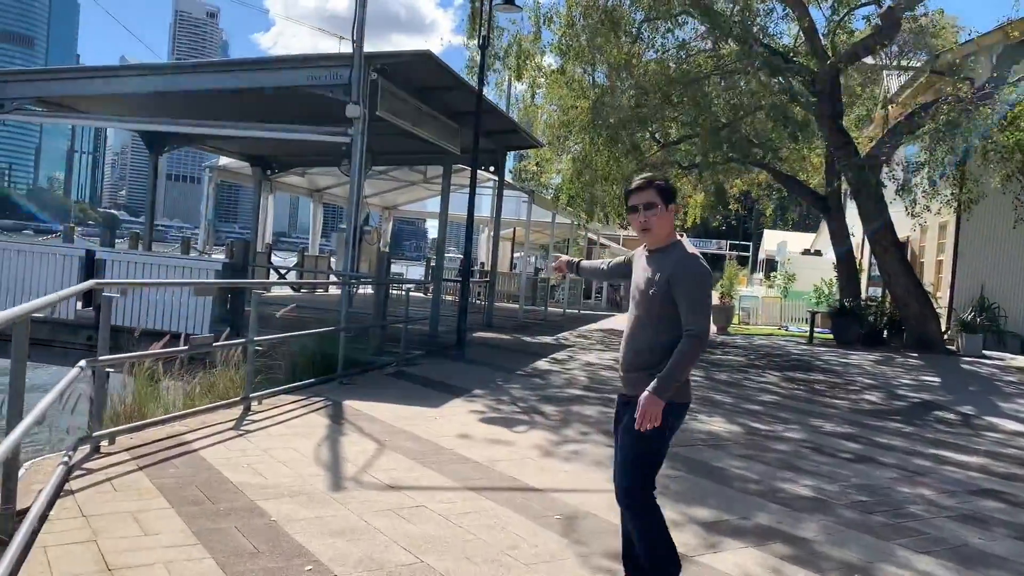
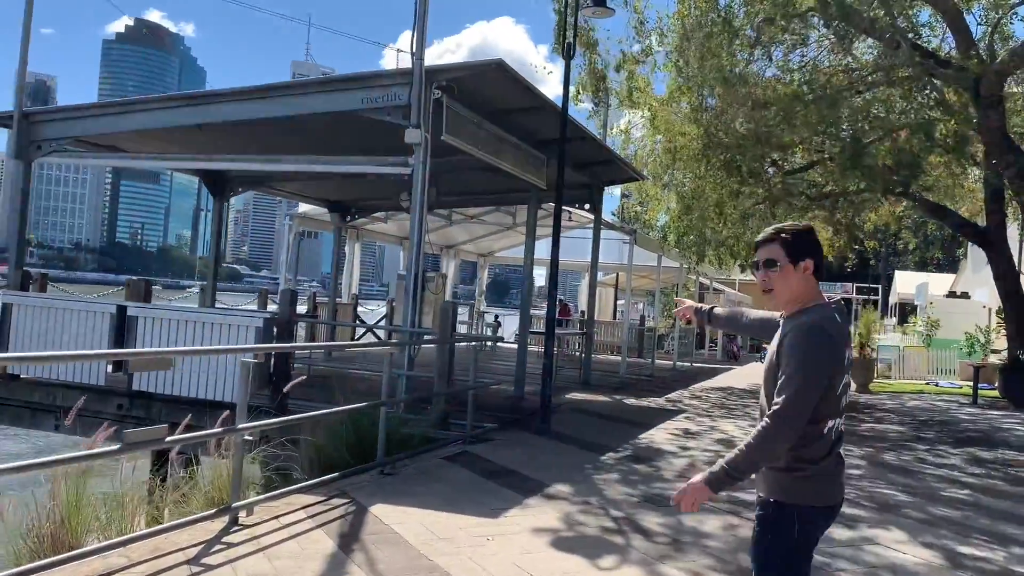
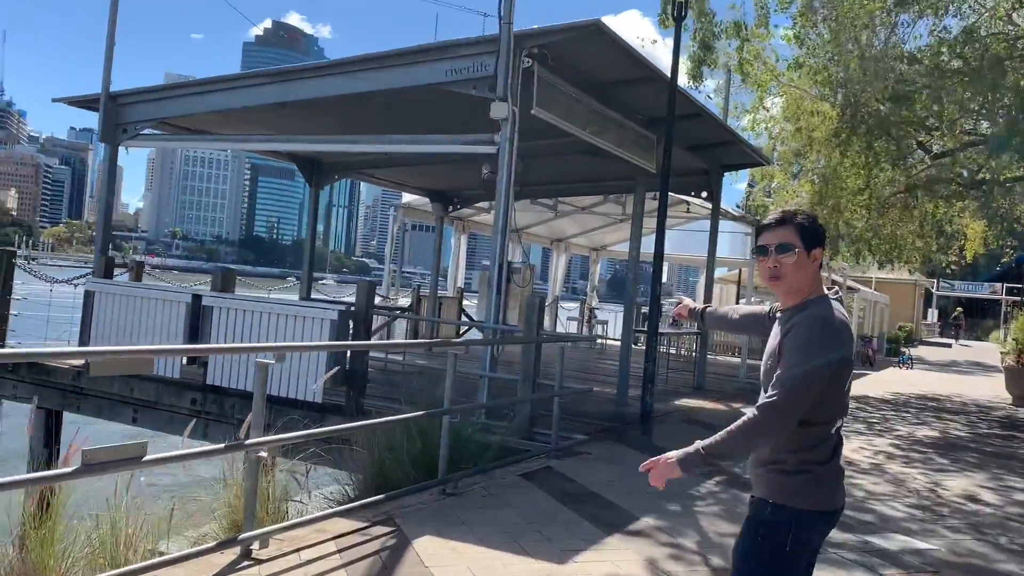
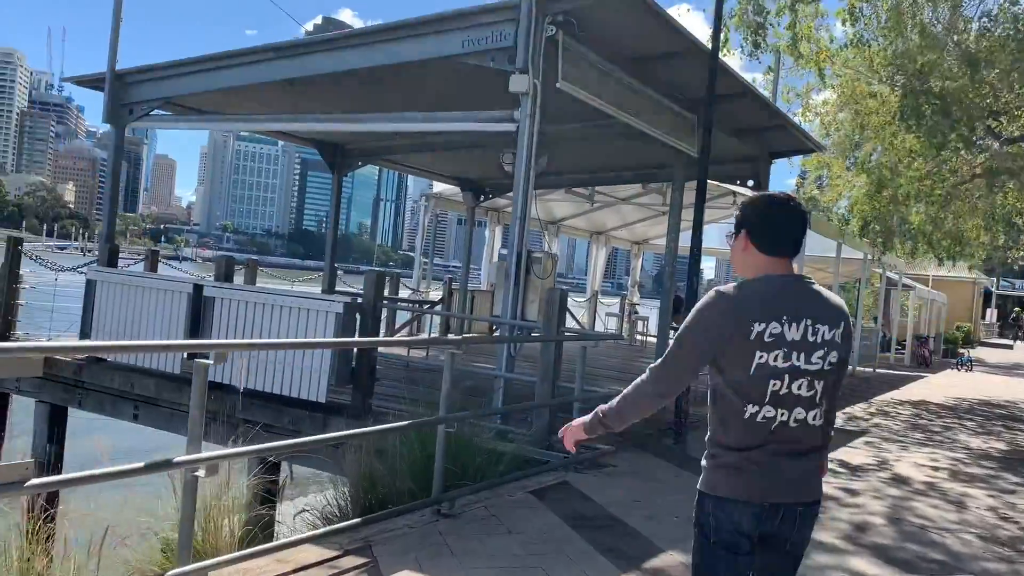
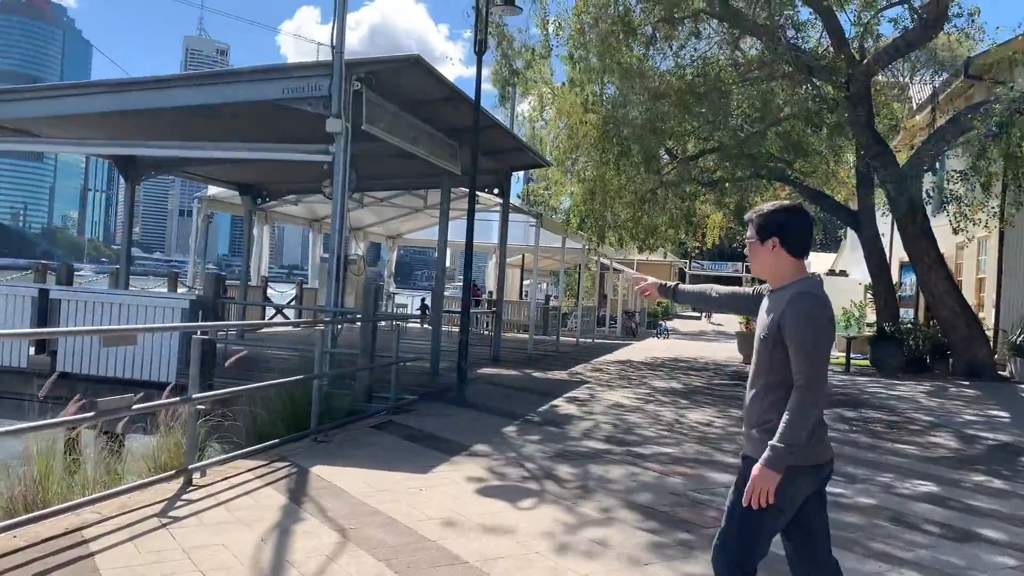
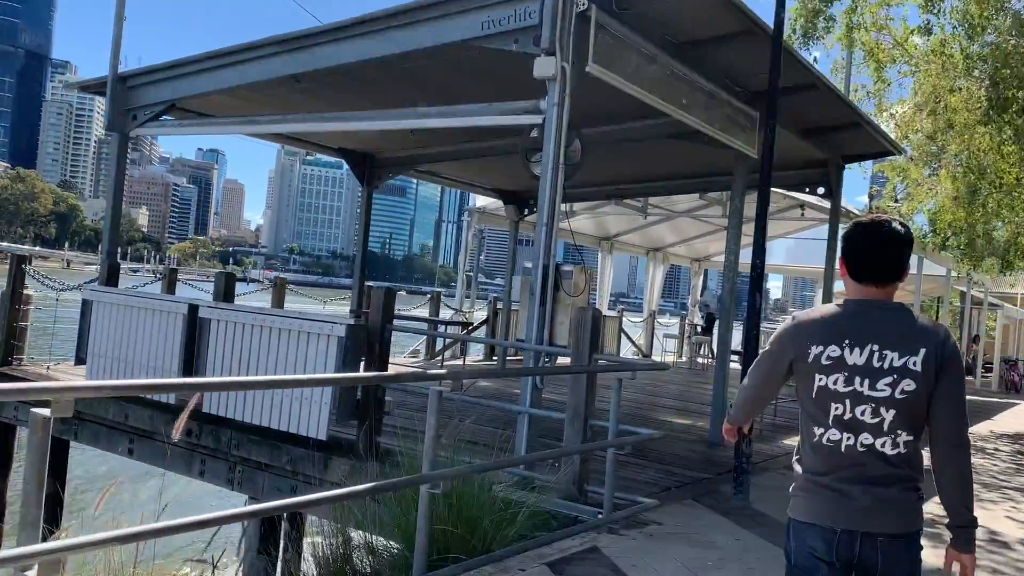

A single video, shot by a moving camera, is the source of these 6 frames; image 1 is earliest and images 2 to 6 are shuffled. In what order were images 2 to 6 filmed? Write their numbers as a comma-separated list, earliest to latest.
5, 2, 3, 4, 6
